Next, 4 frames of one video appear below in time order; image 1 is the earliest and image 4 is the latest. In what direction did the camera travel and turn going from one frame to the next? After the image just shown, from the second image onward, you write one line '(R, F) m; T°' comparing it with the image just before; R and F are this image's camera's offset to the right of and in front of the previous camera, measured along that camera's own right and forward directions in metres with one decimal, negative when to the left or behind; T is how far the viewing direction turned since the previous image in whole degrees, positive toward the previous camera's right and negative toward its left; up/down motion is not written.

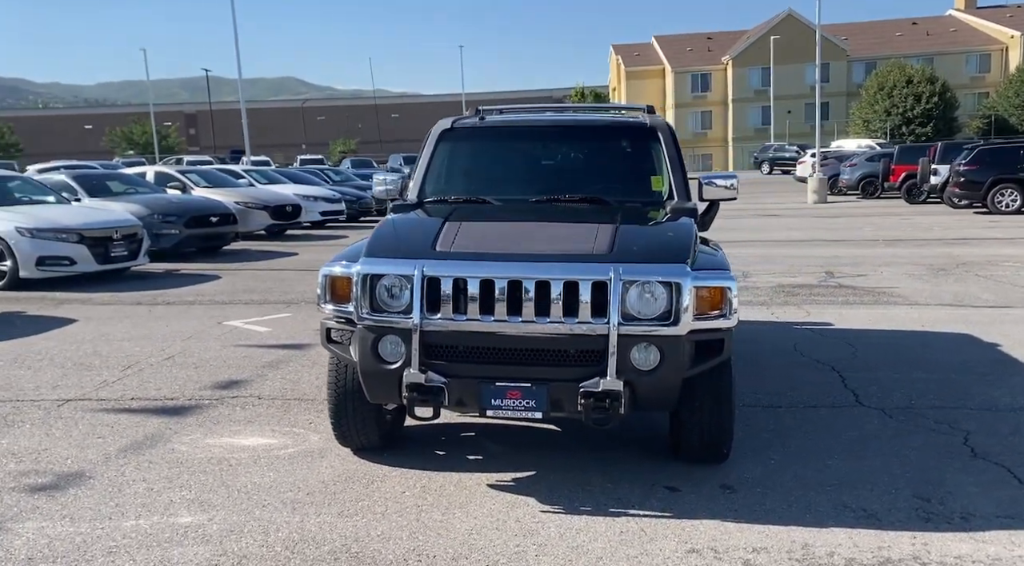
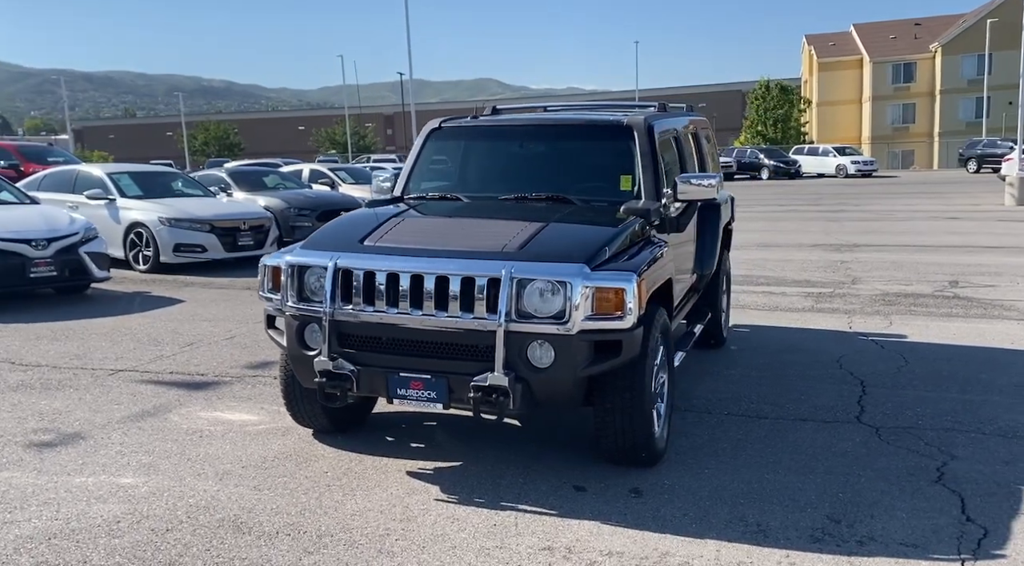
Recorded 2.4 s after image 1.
(+1.5, 0.0) m; -12°
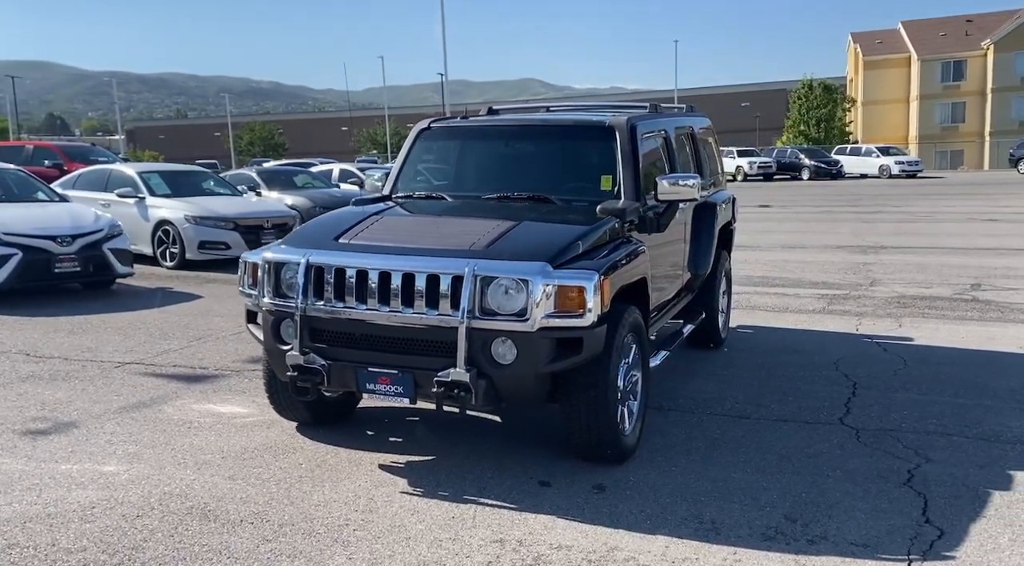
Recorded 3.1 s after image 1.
(+0.4, -0.1) m; -3°
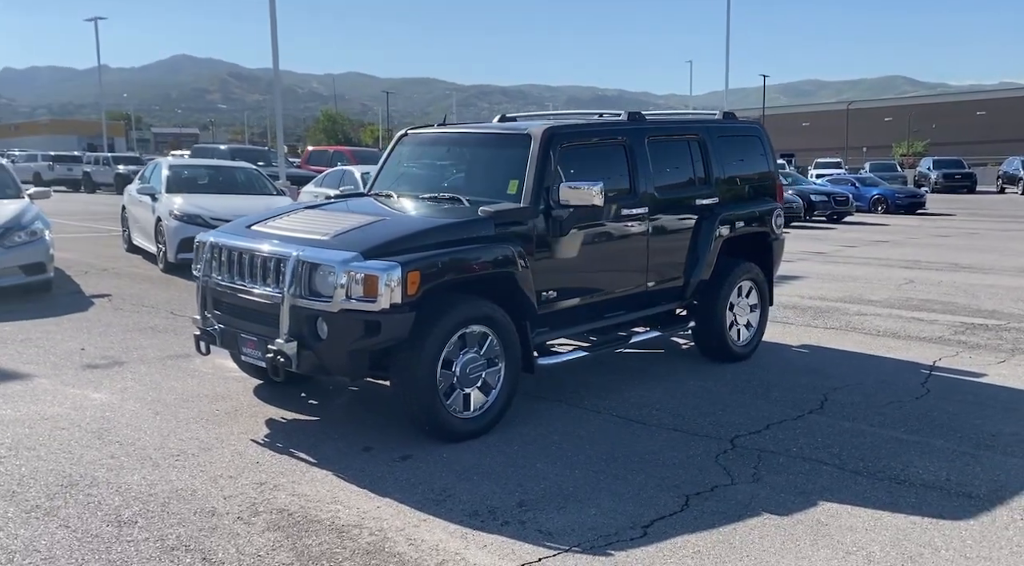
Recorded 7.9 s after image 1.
(+3.0, +0.1) m; -22°
